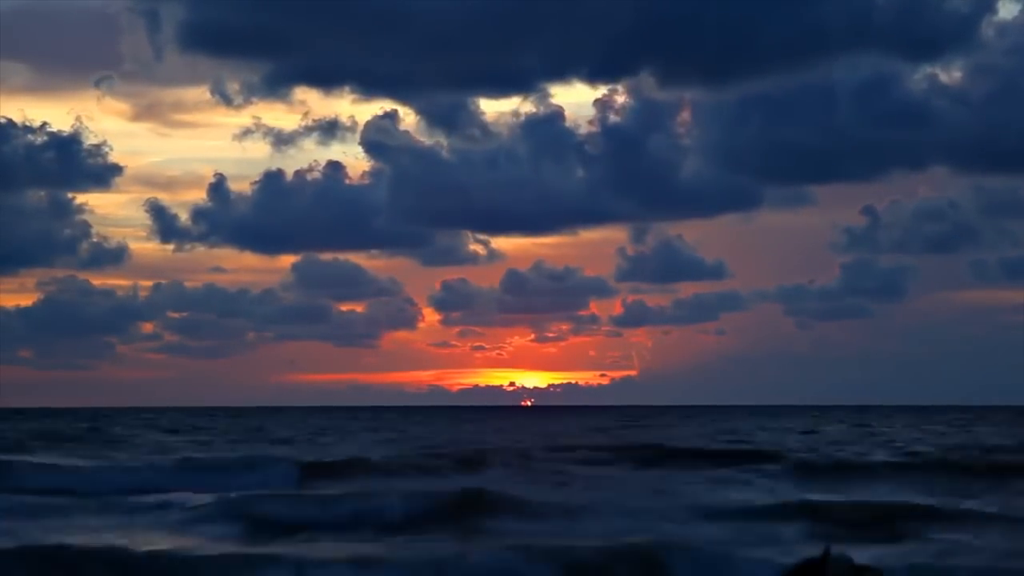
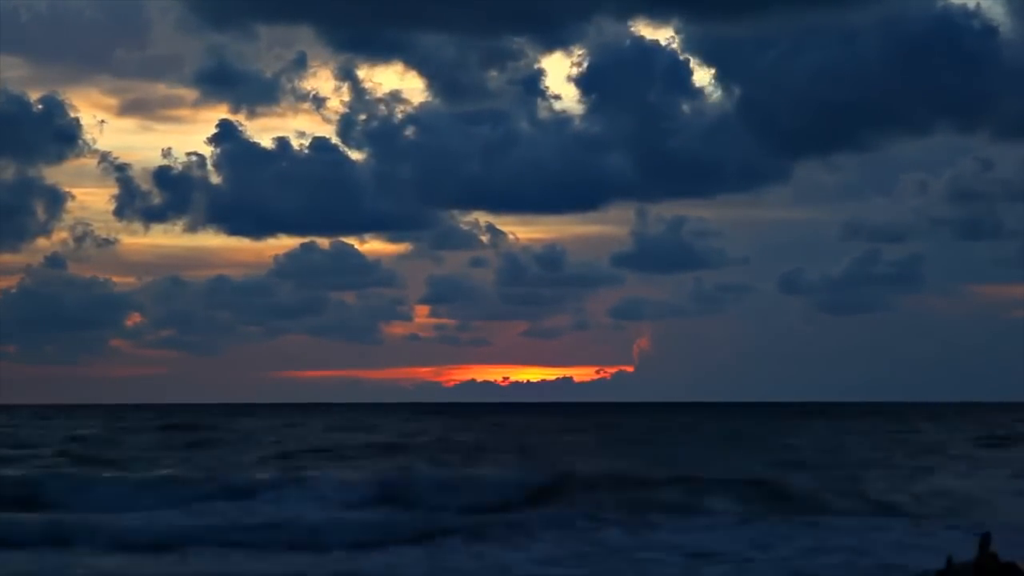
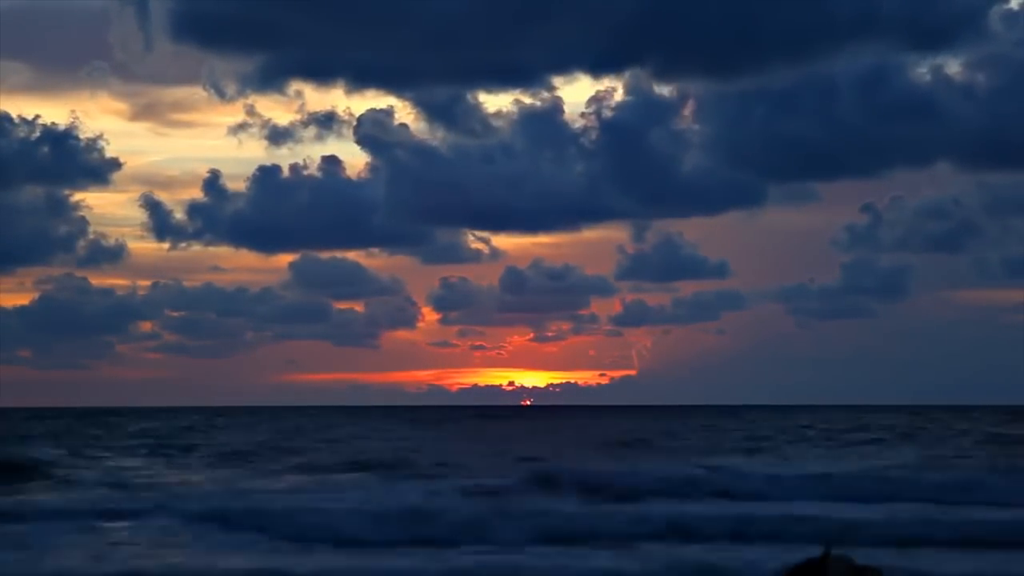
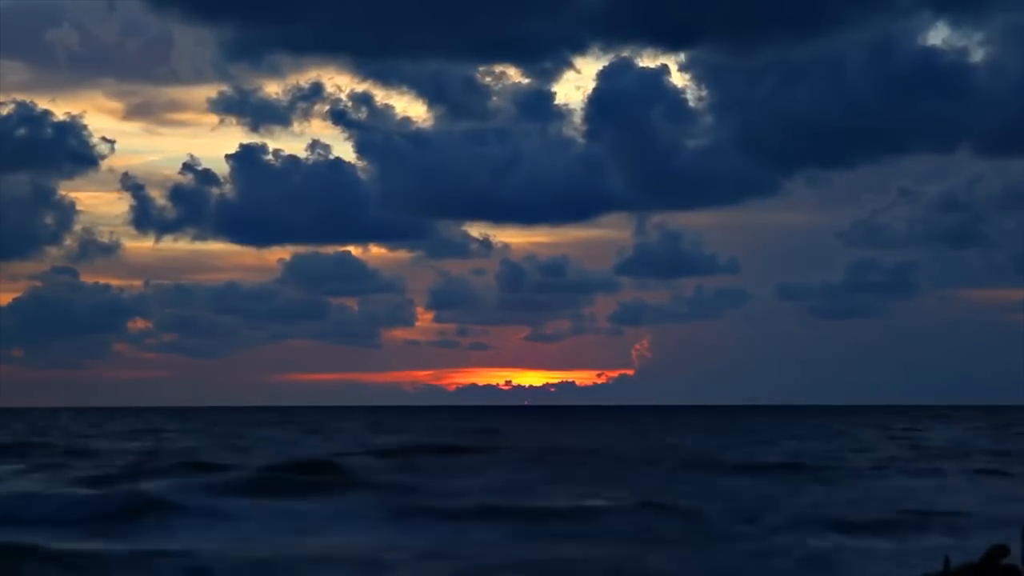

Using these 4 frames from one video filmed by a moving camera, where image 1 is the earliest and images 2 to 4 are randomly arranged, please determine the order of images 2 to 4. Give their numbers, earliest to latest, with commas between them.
3, 4, 2
